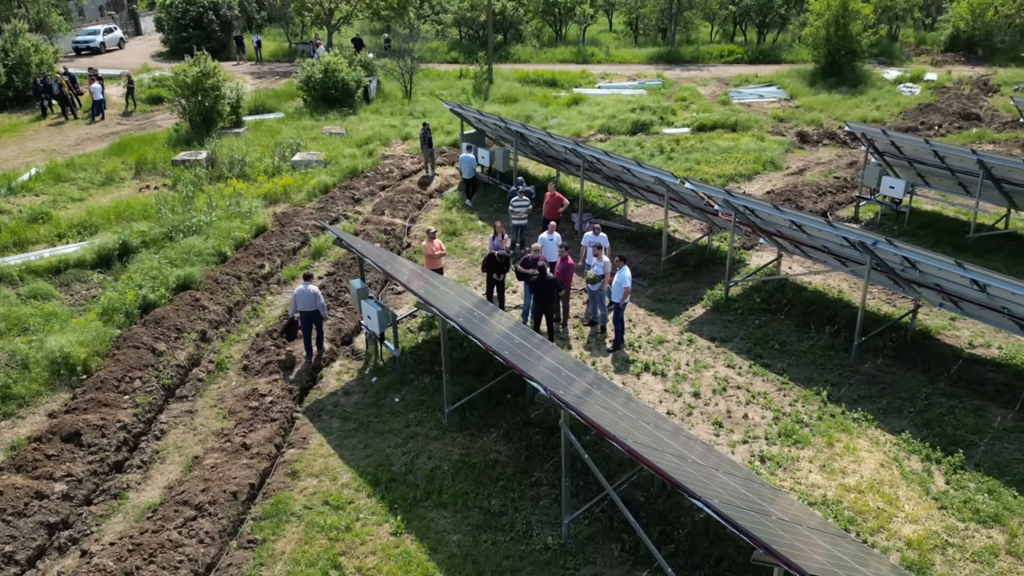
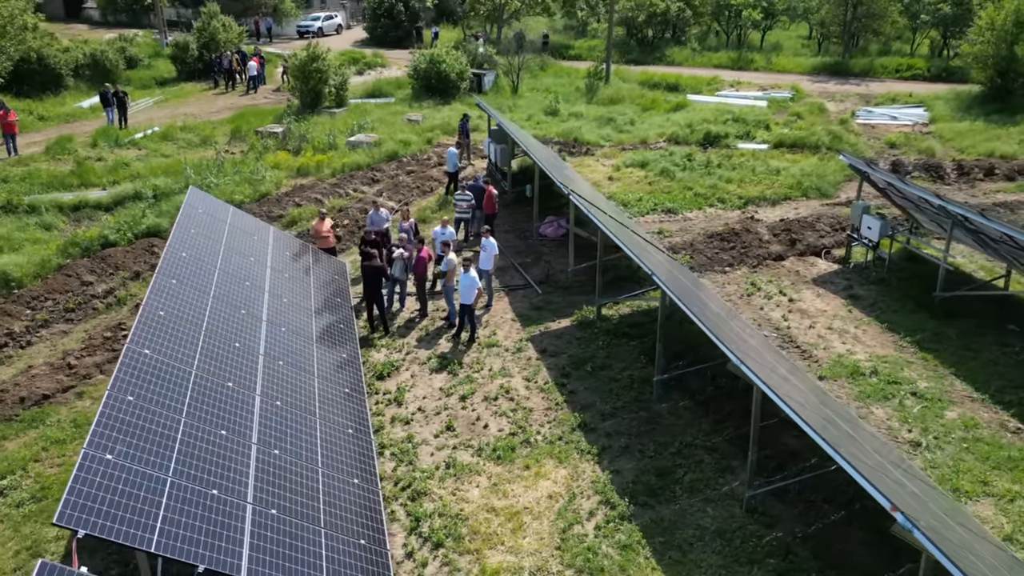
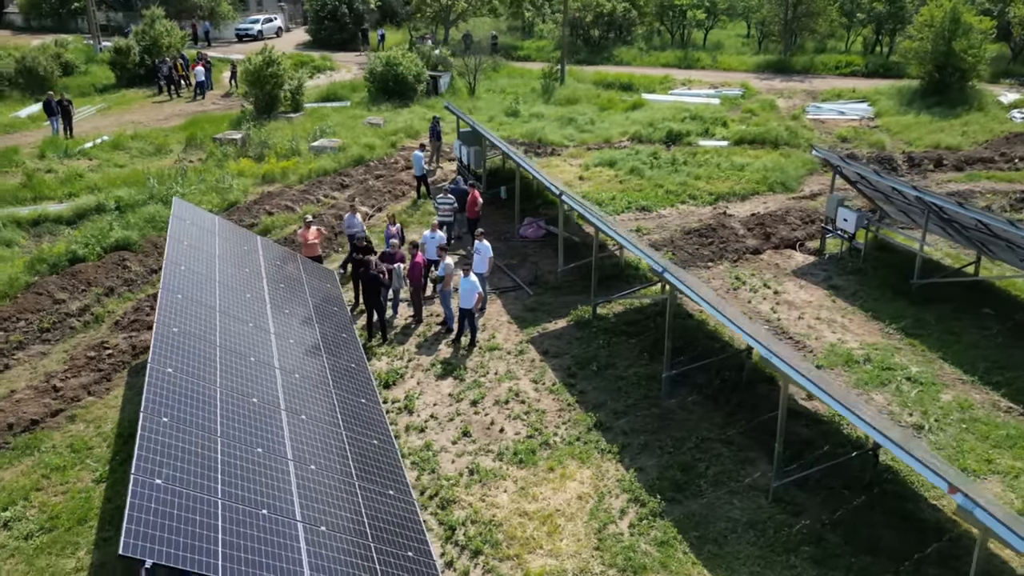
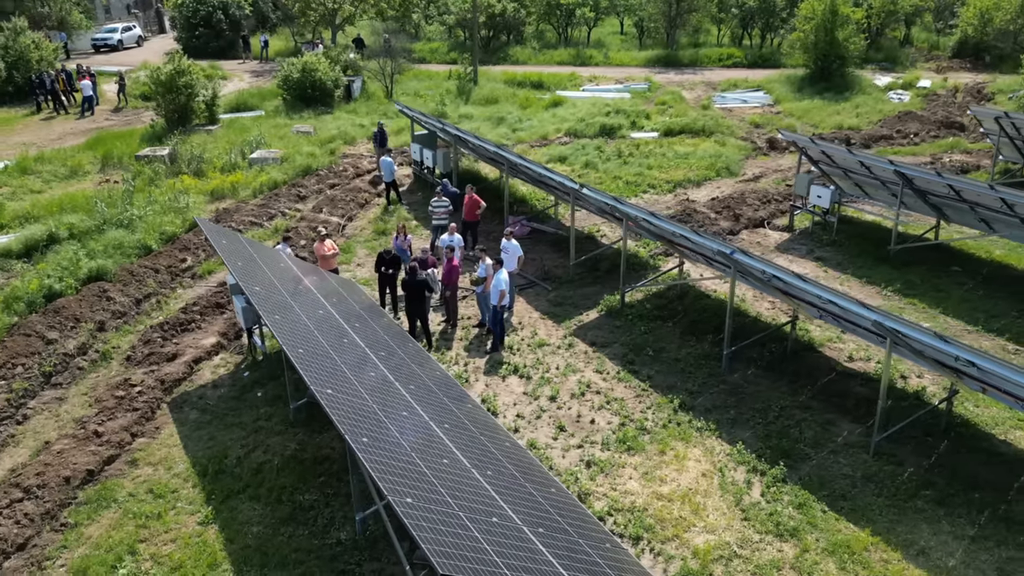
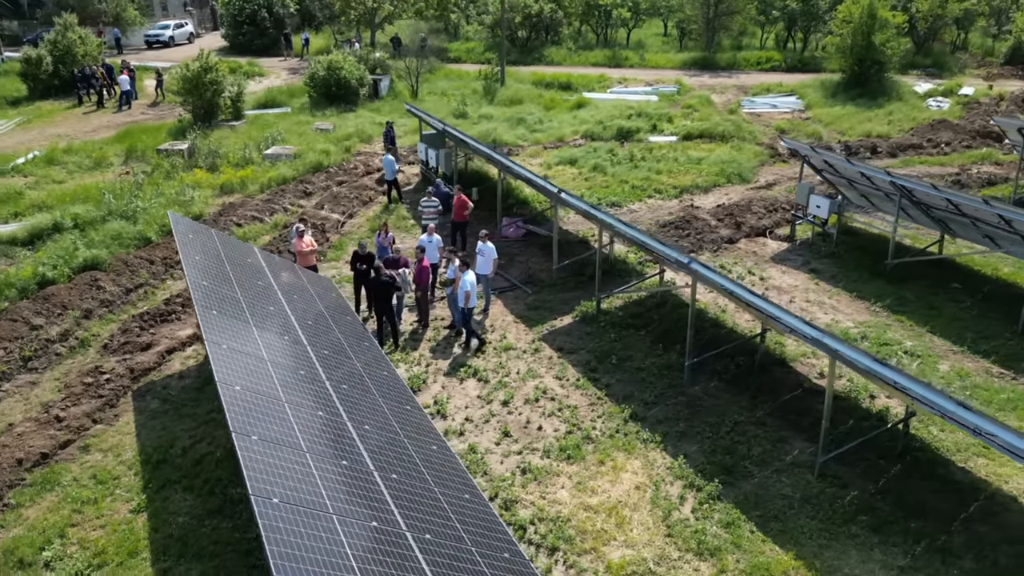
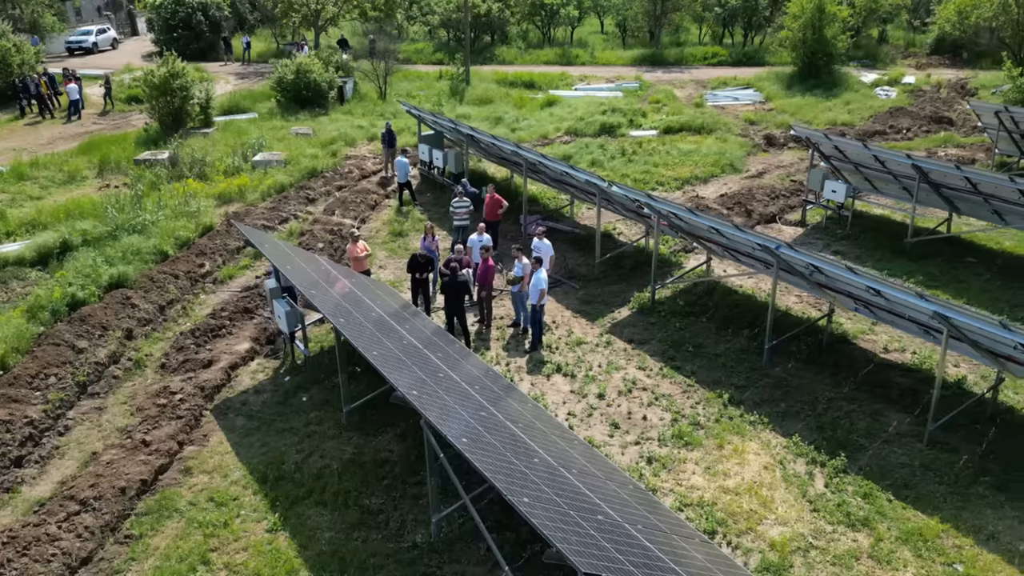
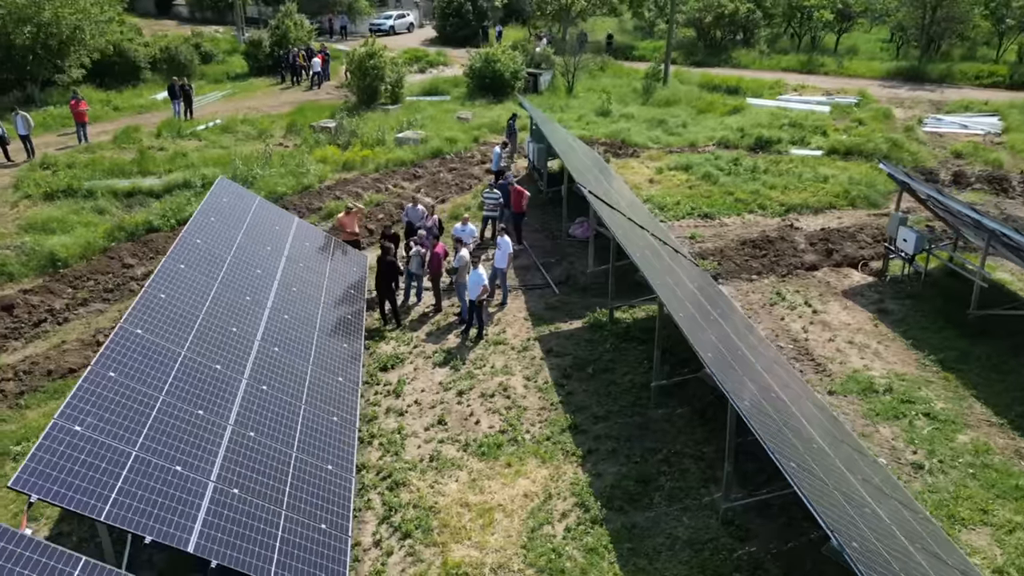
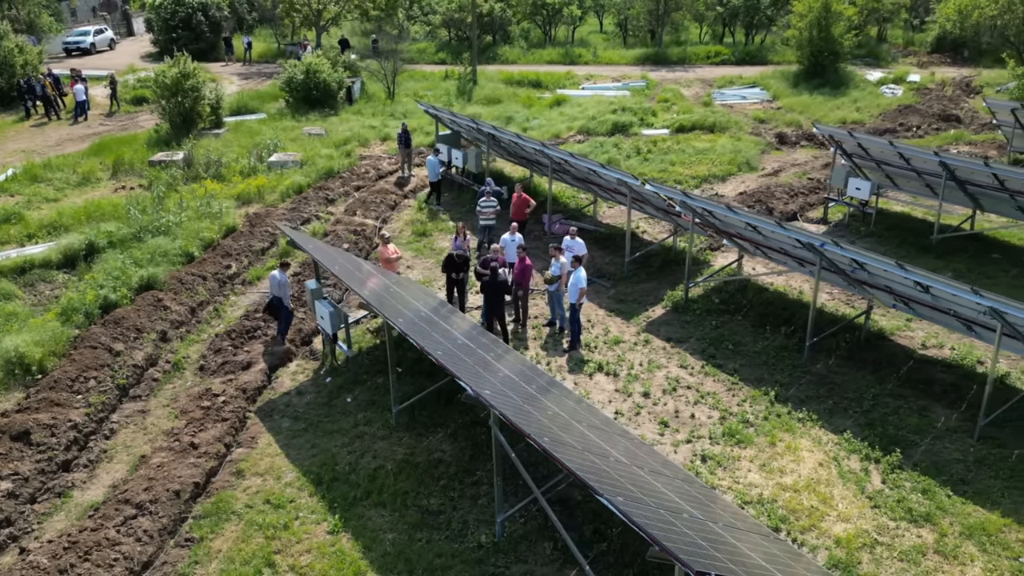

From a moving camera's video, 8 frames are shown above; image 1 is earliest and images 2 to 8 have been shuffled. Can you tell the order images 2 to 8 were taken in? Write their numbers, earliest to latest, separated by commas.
8, 6, 4, 5, 3, 2, 7
